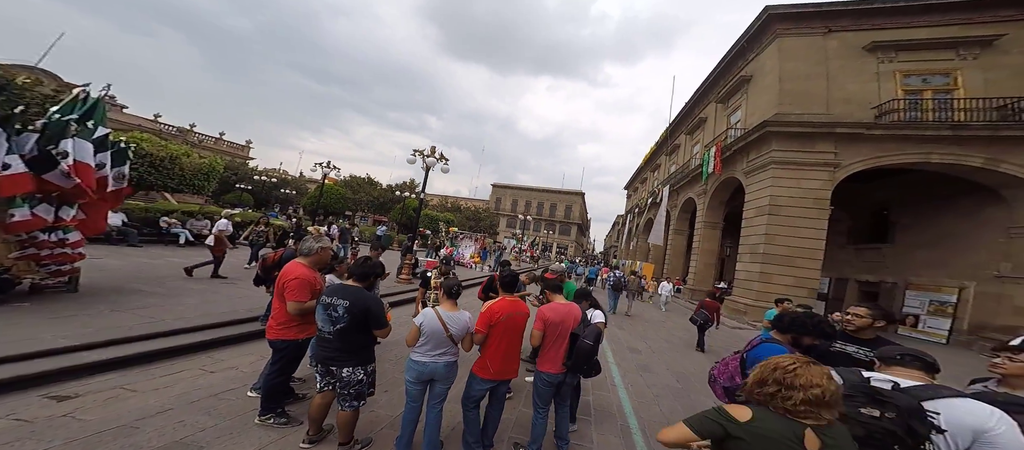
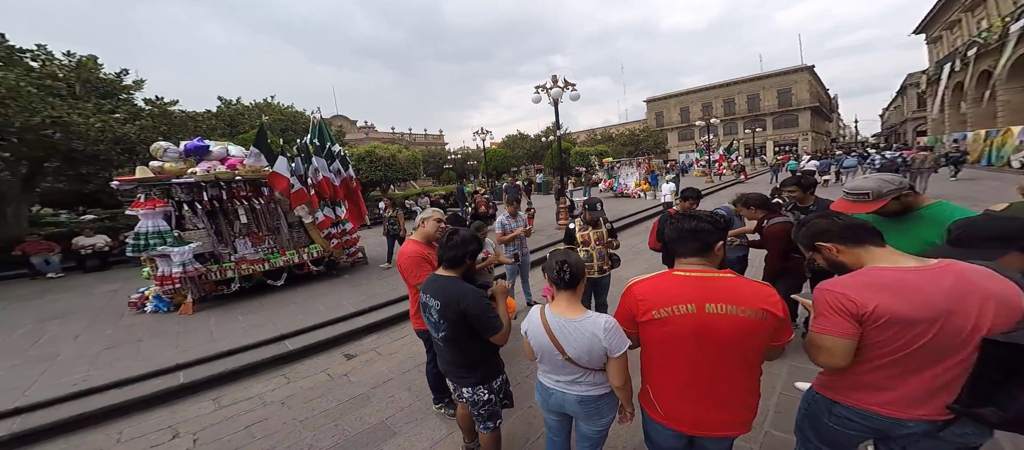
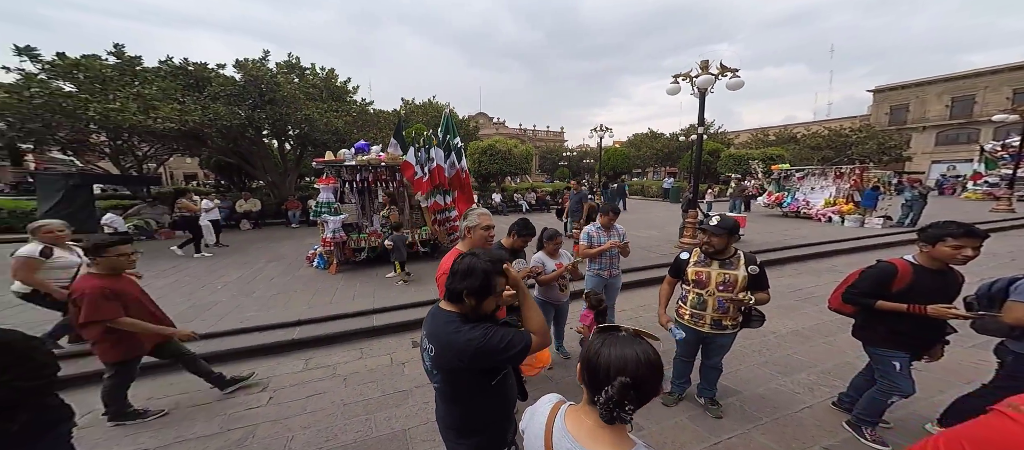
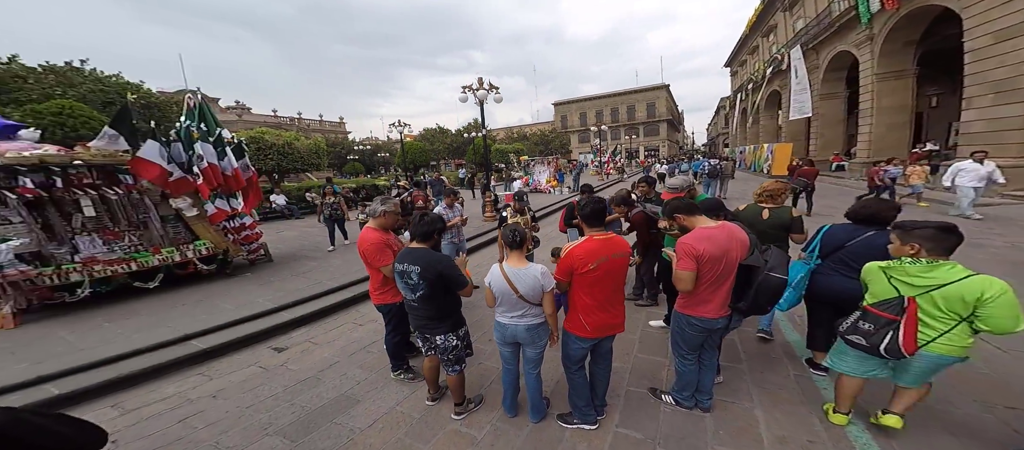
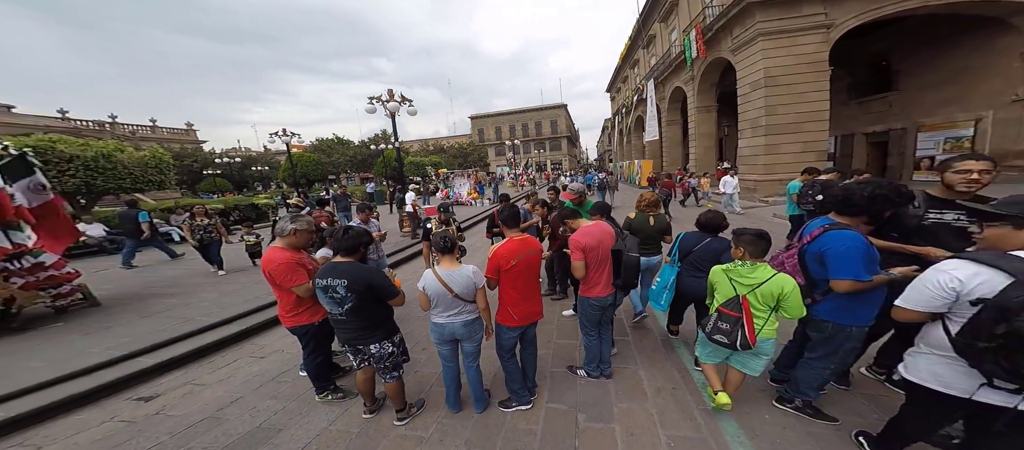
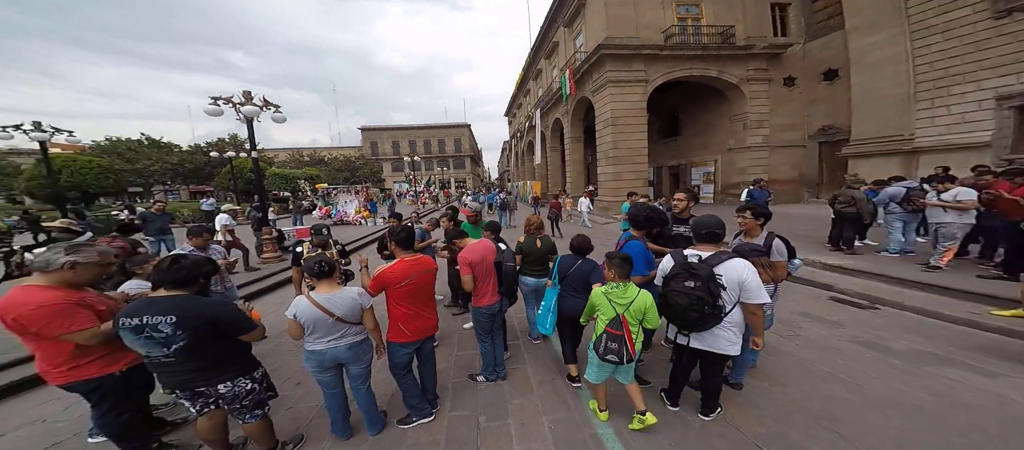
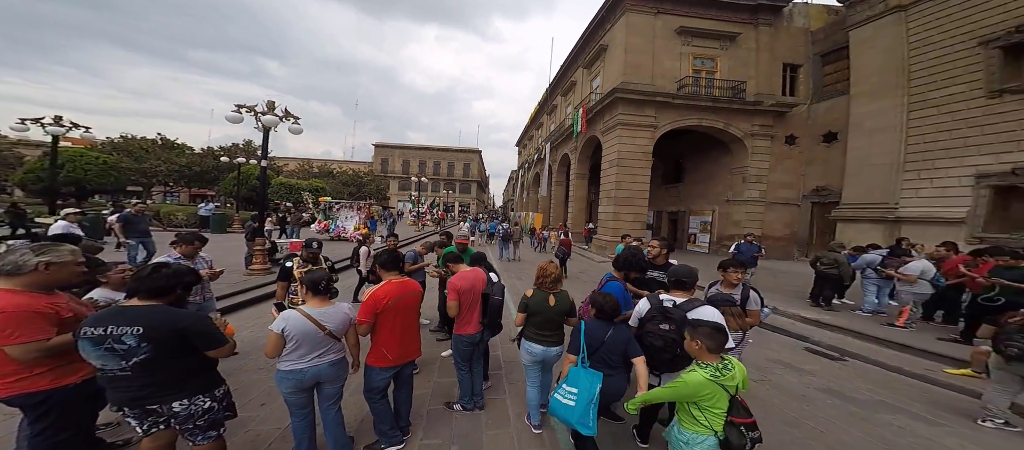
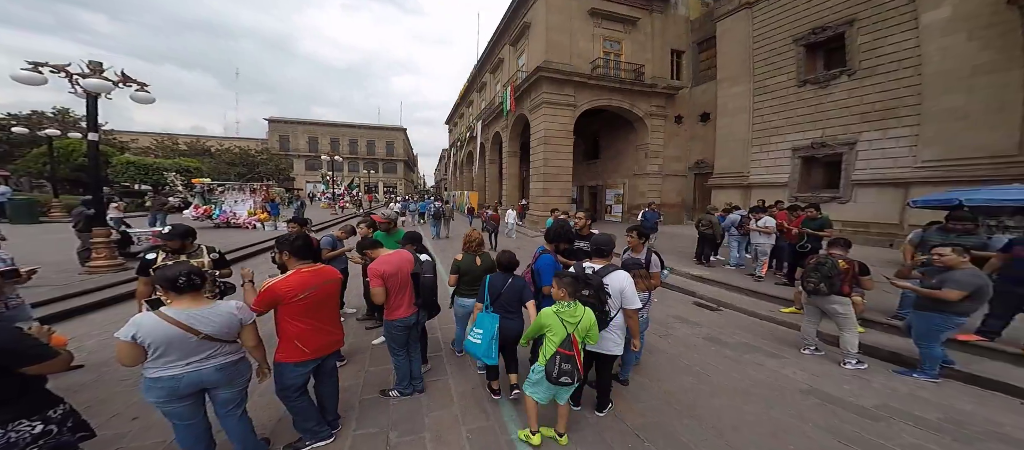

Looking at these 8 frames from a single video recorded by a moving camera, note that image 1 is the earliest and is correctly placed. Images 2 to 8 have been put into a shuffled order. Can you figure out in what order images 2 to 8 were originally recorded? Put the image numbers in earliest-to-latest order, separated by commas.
7, 8, 6, 5, 4, 2, 3
